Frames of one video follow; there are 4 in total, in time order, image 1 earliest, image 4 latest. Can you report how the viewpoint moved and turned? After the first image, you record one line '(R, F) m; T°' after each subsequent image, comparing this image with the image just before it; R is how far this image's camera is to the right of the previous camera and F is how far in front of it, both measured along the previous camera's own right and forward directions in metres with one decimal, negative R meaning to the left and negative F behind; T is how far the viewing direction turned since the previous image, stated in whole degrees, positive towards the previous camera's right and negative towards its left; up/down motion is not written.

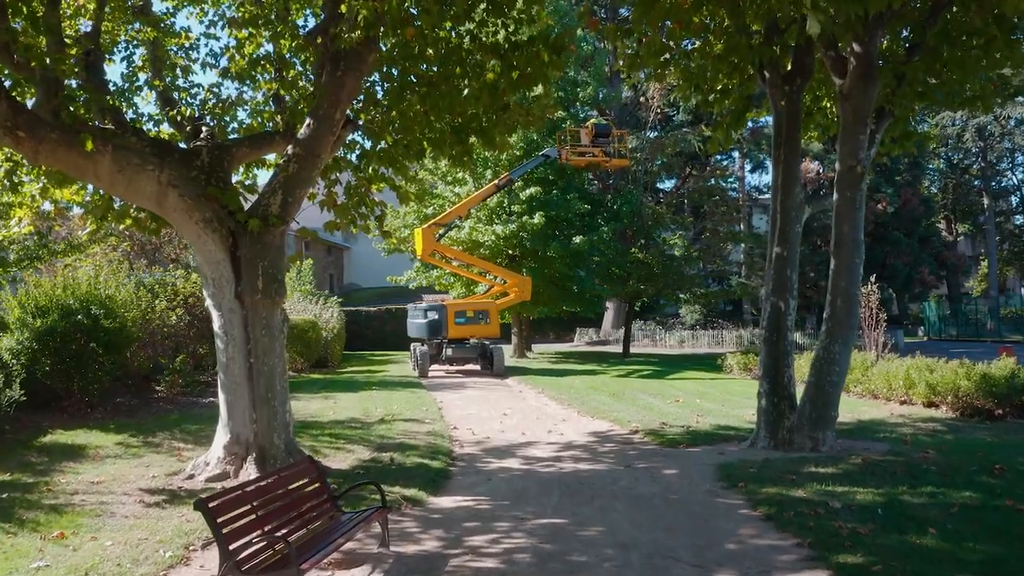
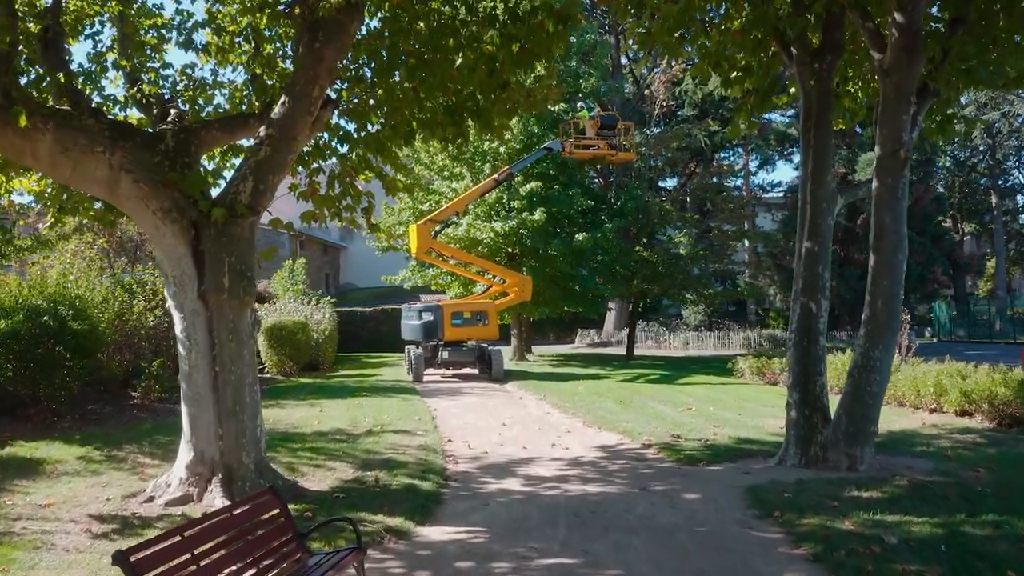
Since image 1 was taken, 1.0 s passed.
(0.0, +1.1) m; 0°
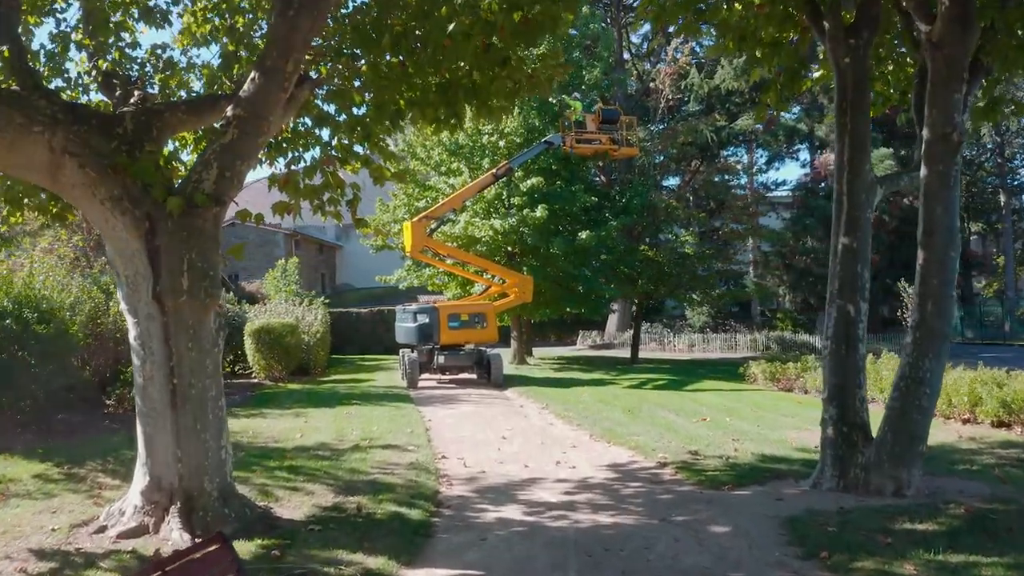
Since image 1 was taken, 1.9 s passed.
(0.0, +1.0) m; 0°
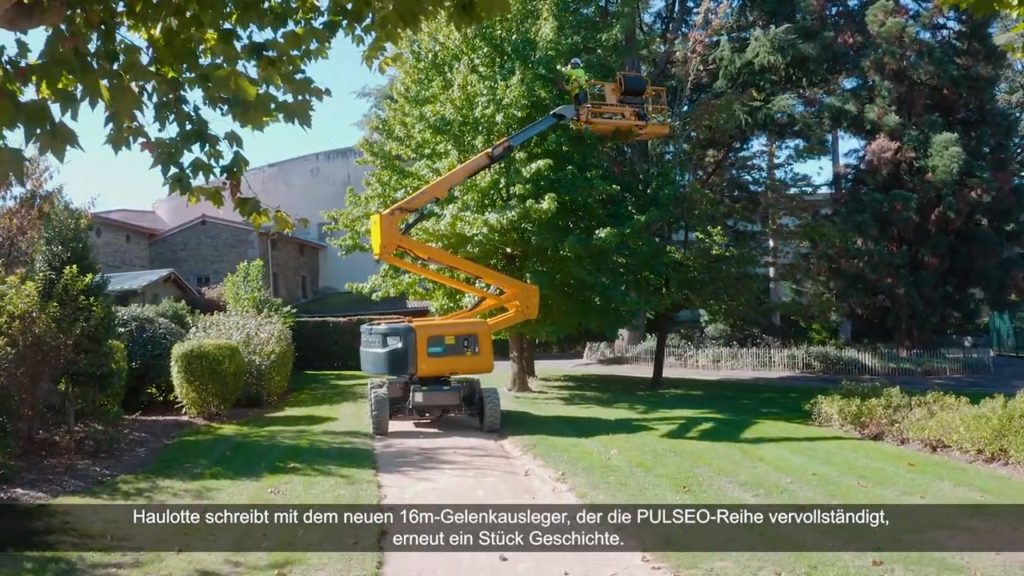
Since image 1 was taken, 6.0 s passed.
(0.0, +4.3) m; 0°
